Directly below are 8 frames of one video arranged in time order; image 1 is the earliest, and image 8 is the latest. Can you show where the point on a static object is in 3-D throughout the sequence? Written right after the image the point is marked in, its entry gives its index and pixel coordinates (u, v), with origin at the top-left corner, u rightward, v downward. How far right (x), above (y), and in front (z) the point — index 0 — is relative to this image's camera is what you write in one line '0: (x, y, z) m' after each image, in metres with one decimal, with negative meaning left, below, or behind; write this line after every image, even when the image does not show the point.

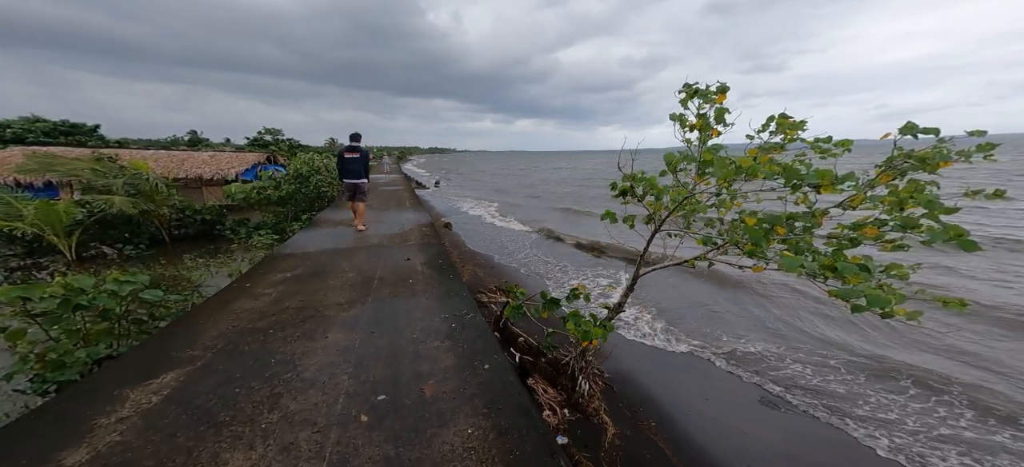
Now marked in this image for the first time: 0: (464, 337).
0: (-0.3, -0.7, +2.5) m
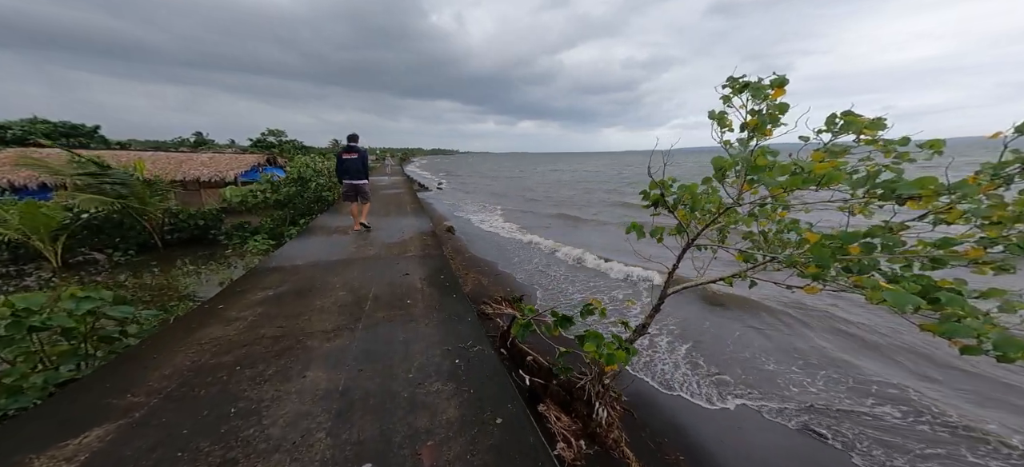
0: (-0.2, -0.8, +2.1) m
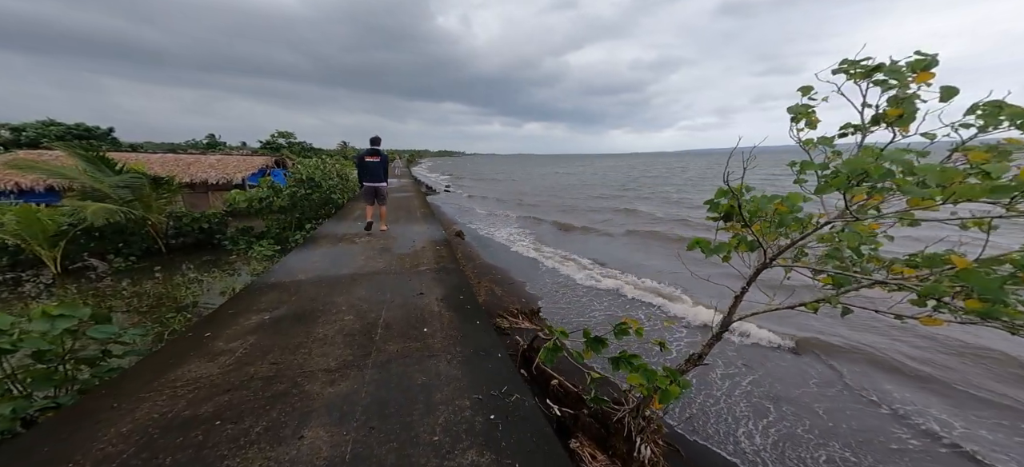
0: (0.0, -0.9, +1.6) m
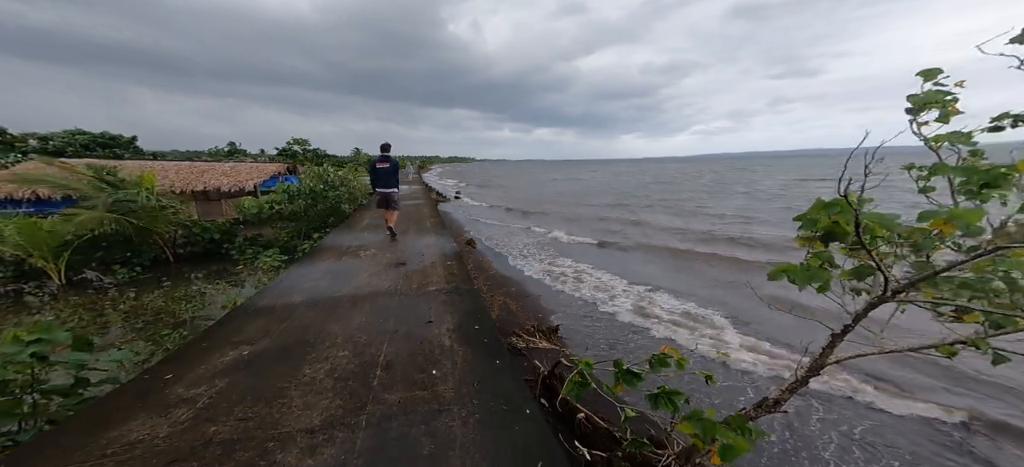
0: (+0.1, -1.0, +1.1) m
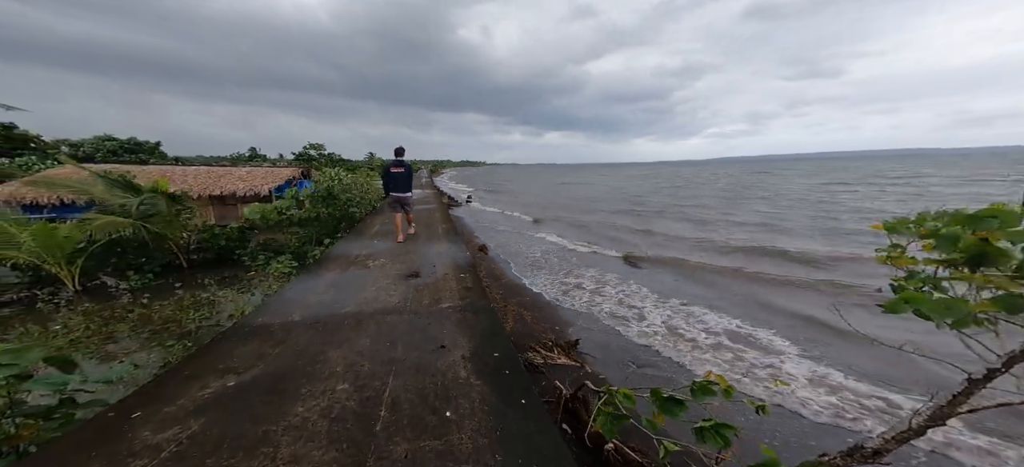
0: (+0.2, -1.1, +0.8) m
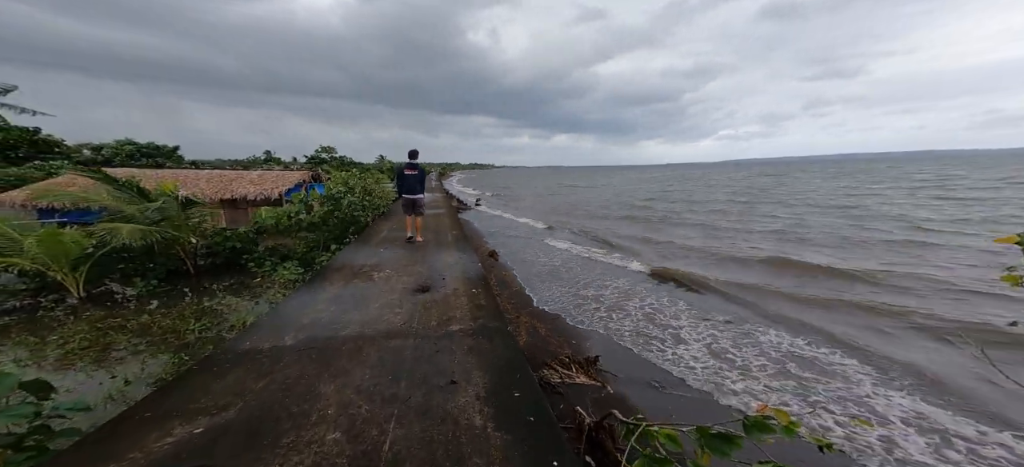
0: (+0.3, -1.2, +0.4) m
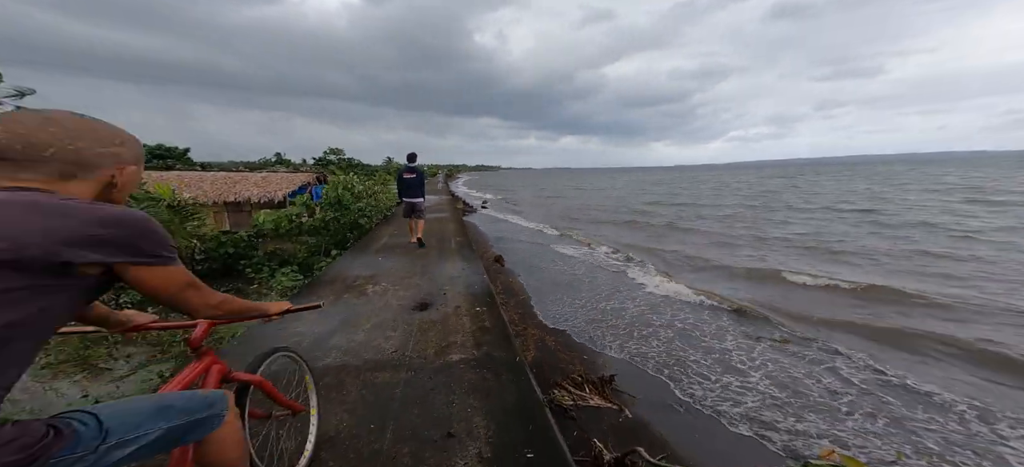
0: (+0.3, -1.2, 0.0) m
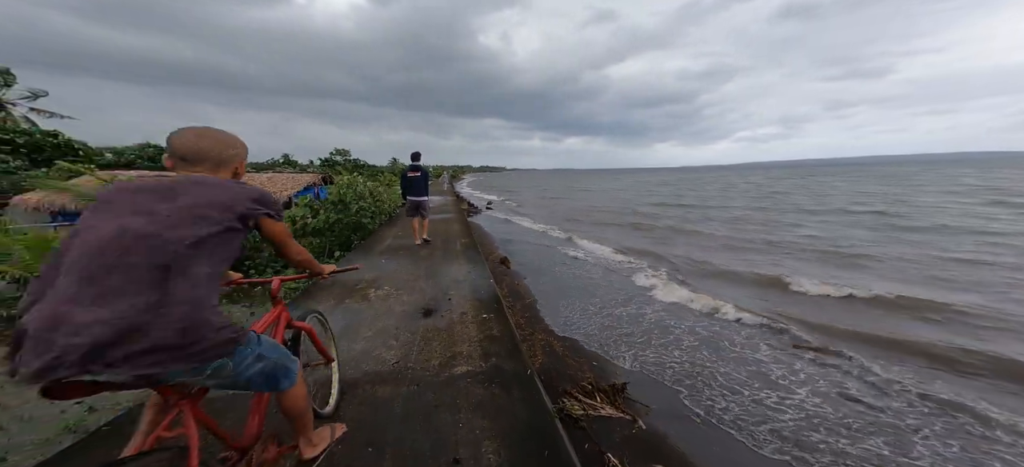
0: (+0.3, -1.2, -0.2) m
